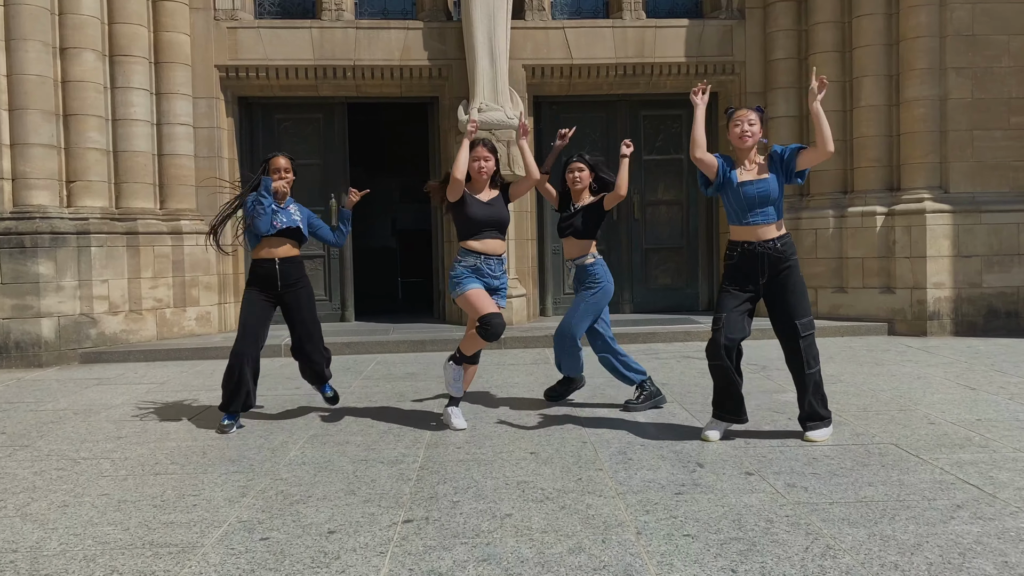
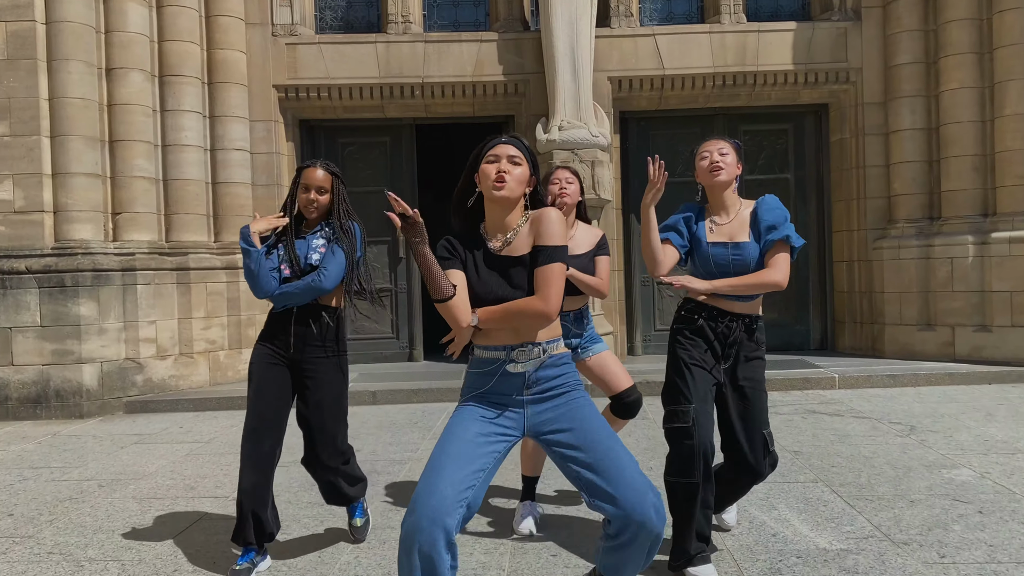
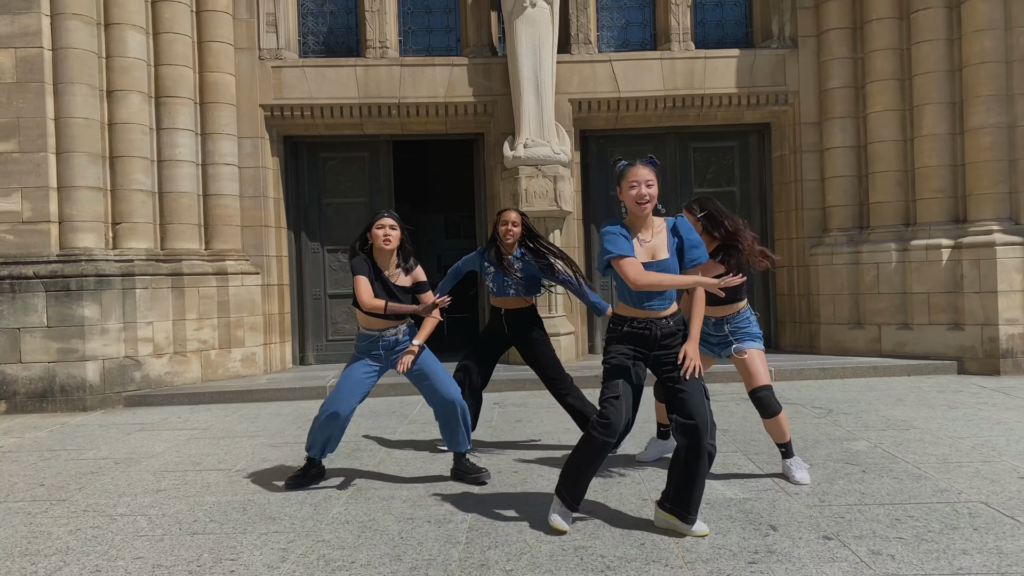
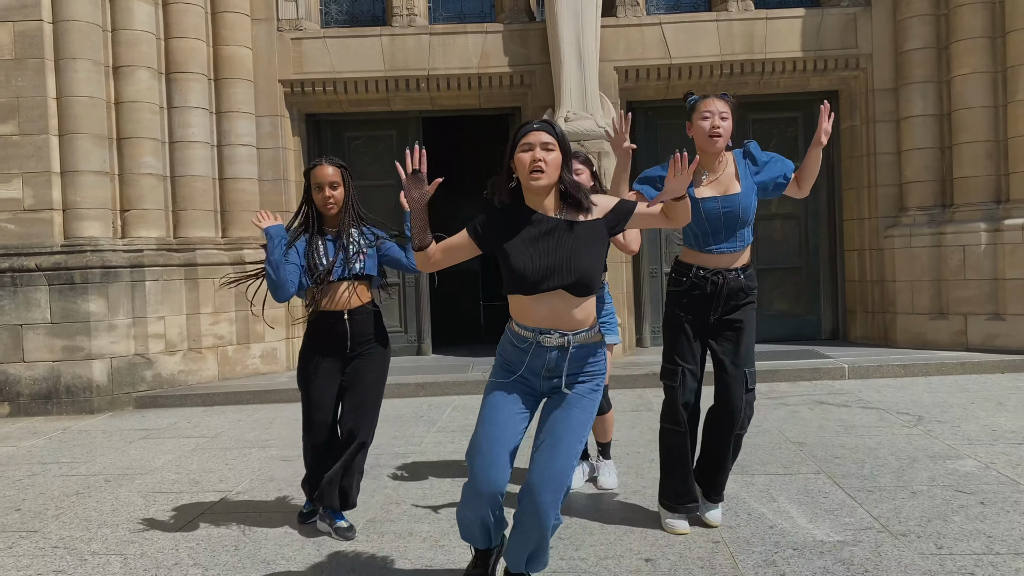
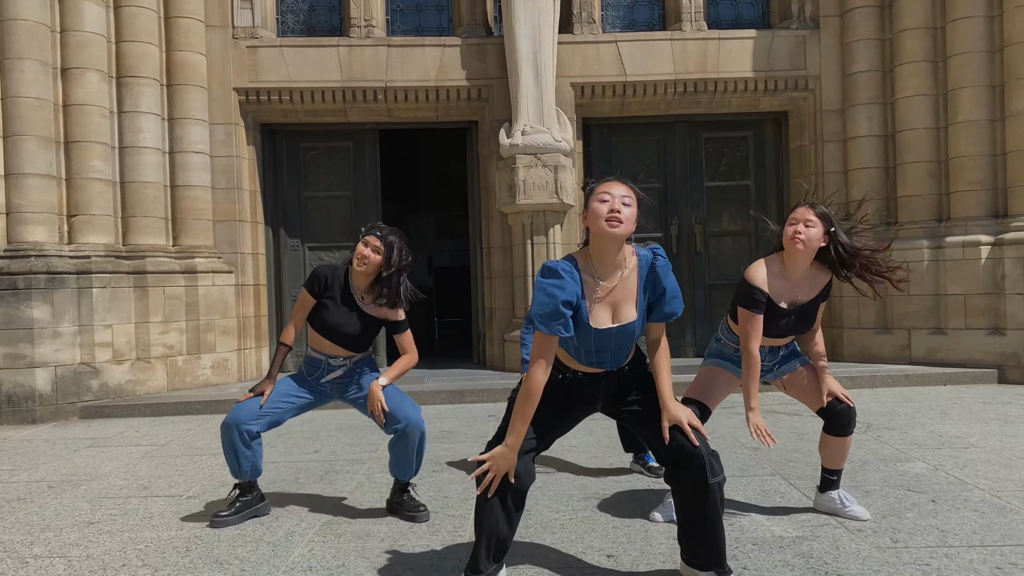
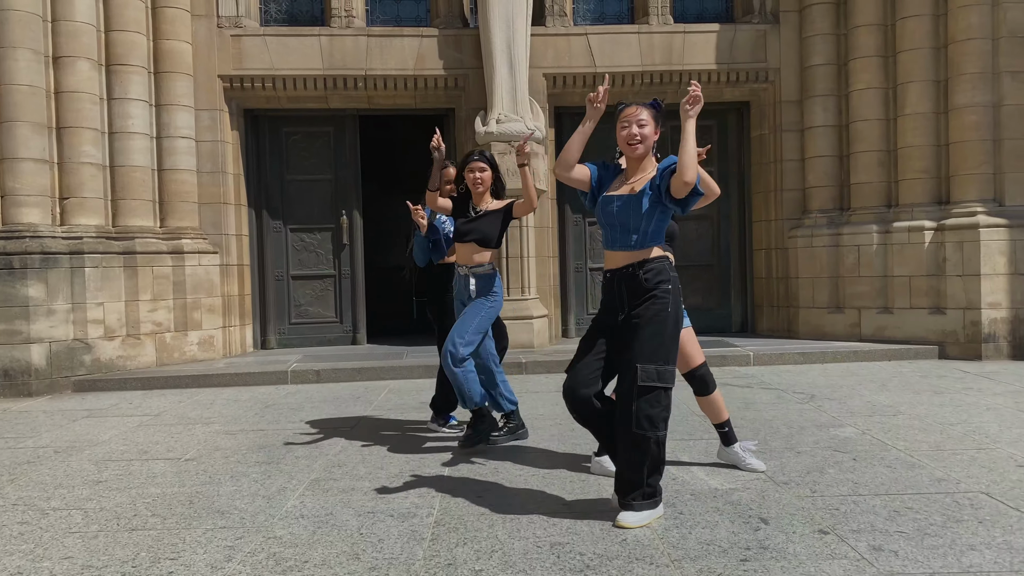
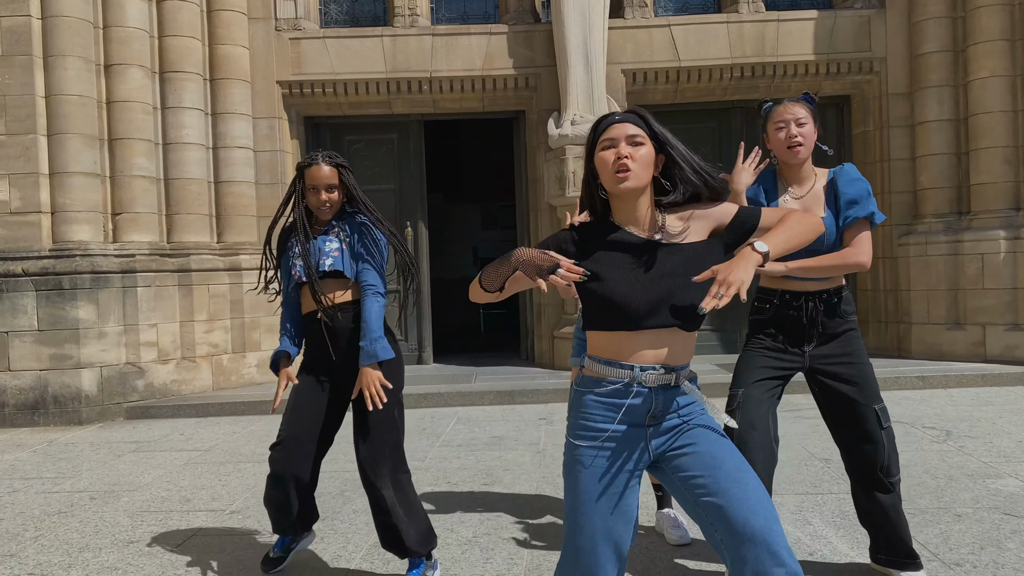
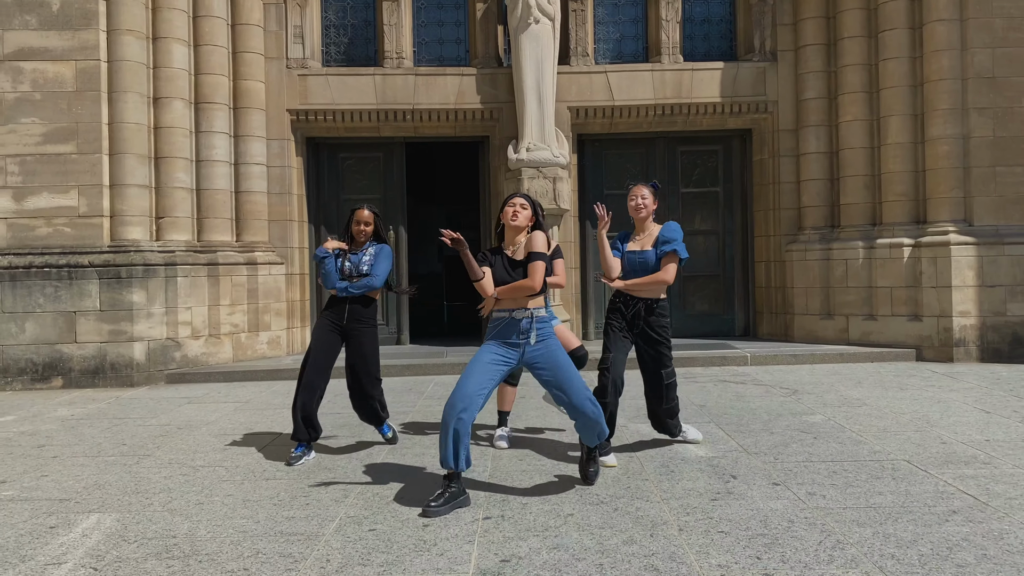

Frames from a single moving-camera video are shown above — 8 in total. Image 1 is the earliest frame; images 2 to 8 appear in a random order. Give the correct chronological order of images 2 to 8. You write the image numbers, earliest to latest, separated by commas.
6, 5, 3, 8, 2, 7, 4
